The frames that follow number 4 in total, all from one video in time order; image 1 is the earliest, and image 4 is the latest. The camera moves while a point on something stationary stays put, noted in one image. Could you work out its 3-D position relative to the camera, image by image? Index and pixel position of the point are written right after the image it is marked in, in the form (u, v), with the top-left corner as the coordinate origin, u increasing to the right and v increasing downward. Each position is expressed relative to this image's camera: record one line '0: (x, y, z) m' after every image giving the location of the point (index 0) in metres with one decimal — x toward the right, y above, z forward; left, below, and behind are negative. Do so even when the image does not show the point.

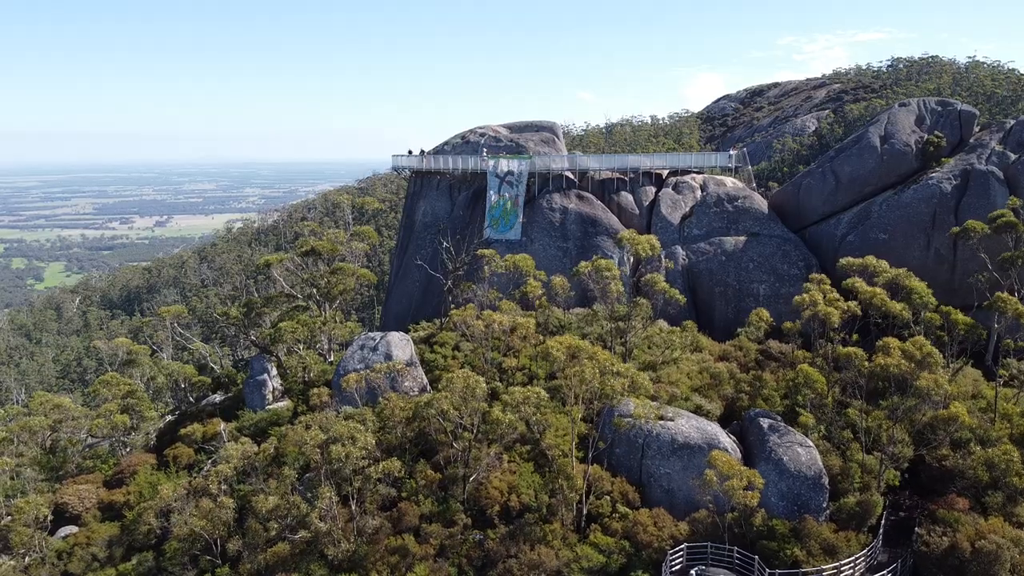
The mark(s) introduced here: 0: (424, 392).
0: (-1.8, -2.1, +18.3) m
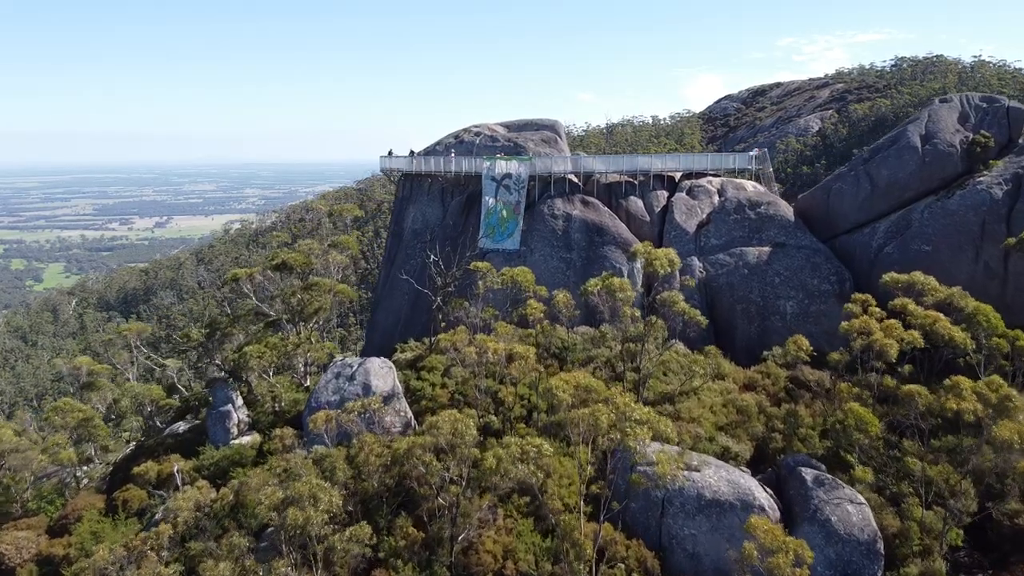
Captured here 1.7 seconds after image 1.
0: (-1.8, -2.4, +15.9) m
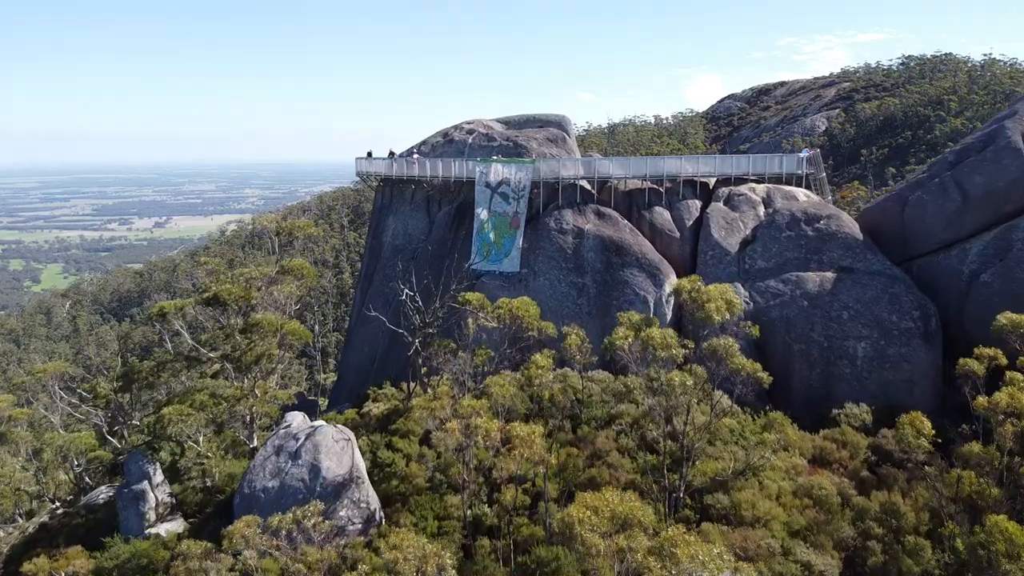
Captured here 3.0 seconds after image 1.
0: (-1.8, -3.1, +11.8) m
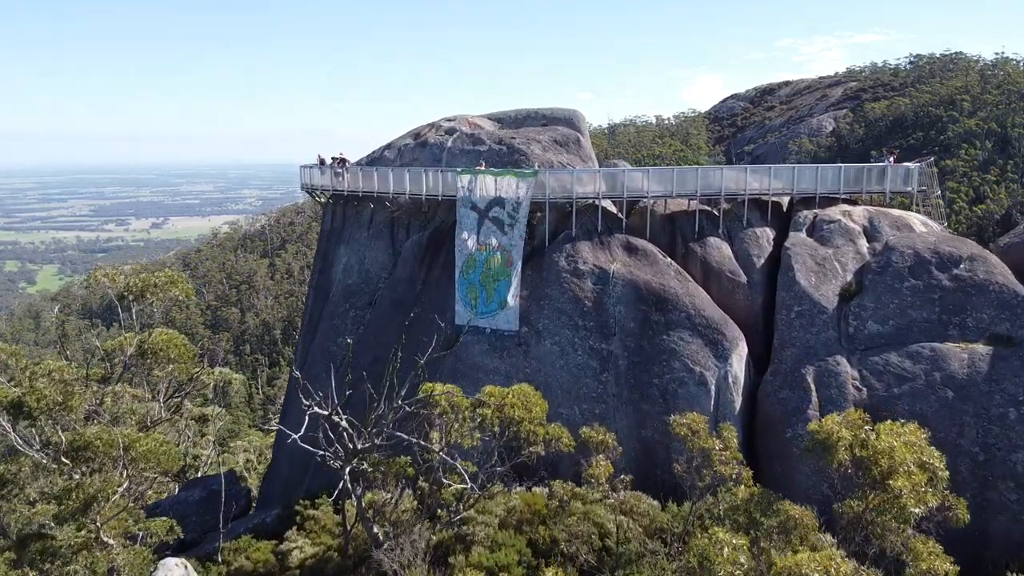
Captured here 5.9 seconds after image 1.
0: (-1.9, -4.0, +6.3) m
